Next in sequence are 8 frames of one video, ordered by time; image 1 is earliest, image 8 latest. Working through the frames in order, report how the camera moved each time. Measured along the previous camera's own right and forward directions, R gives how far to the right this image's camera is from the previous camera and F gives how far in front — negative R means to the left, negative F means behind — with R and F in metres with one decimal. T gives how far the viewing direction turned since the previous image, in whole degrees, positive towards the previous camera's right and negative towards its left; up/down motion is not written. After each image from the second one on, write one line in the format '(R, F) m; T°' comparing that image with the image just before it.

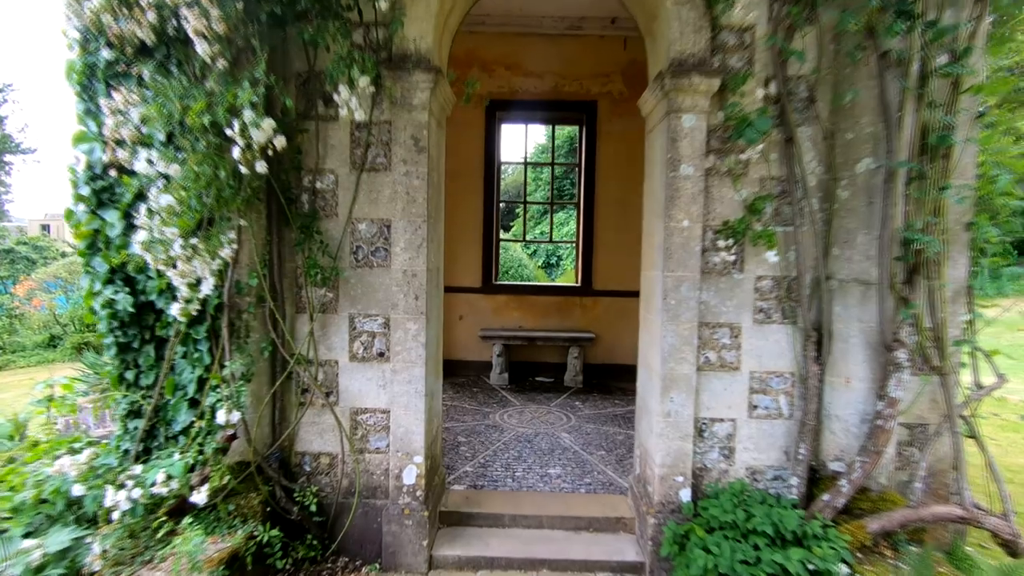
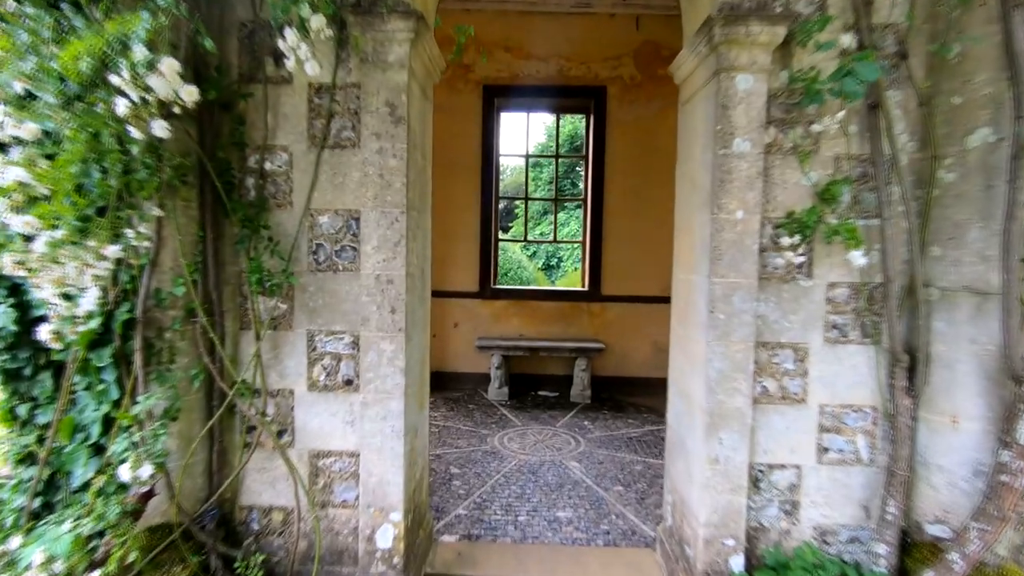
(0.0, +0.4) m; 0°
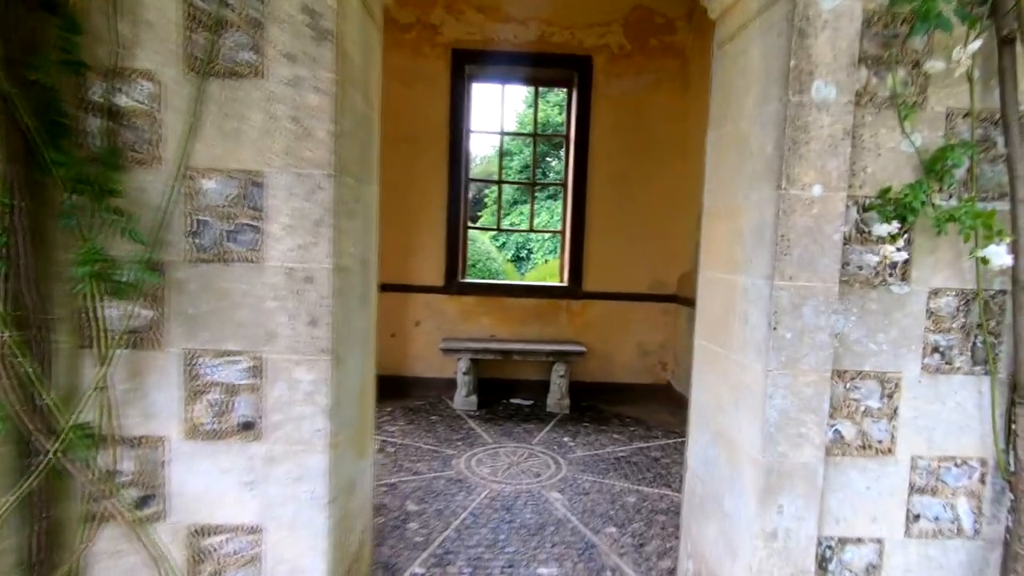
(0.0, +0.5) m; +3°
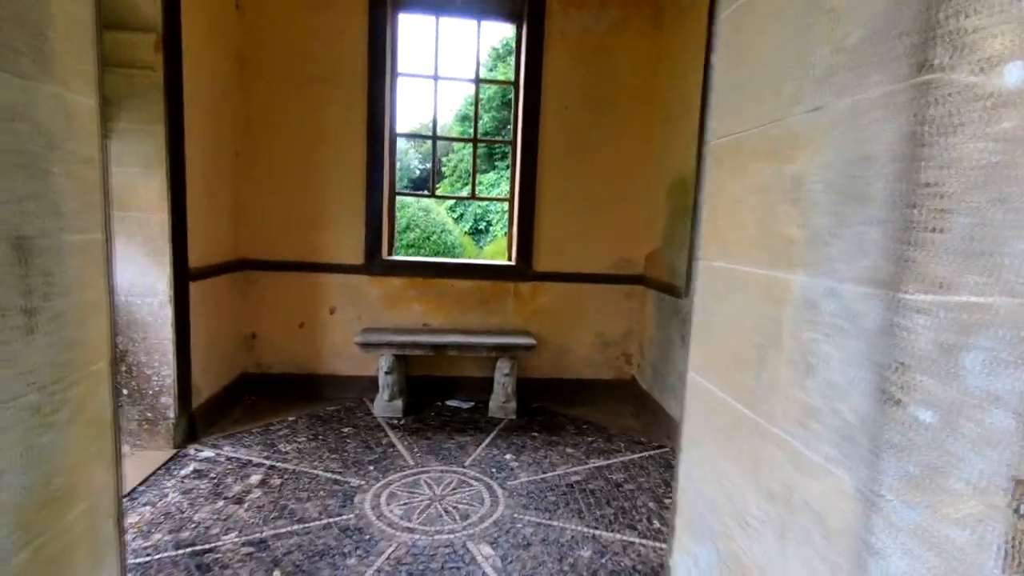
(+0.2, +0.6) m; +4°
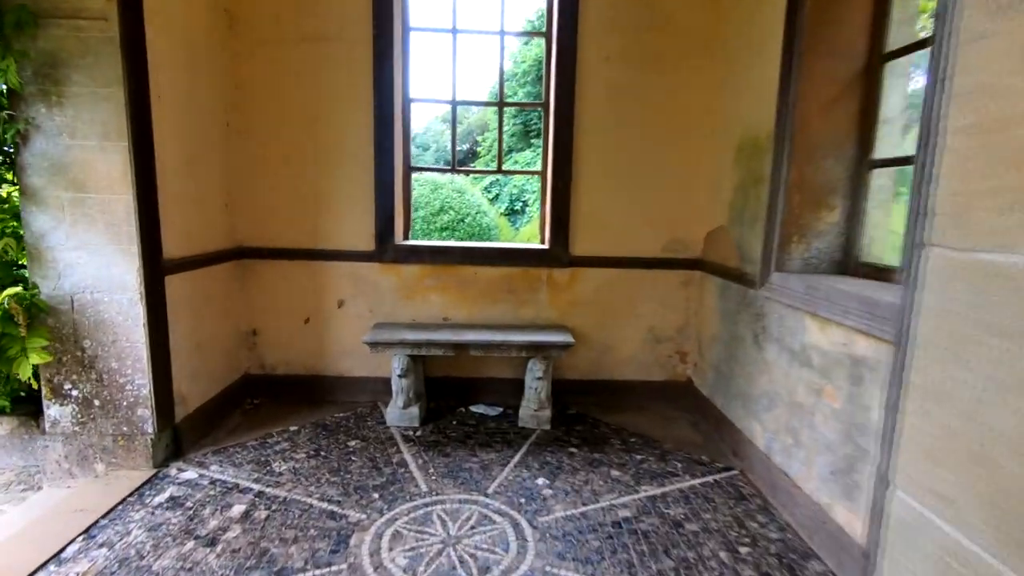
(0.0, +0.4) m; -4°
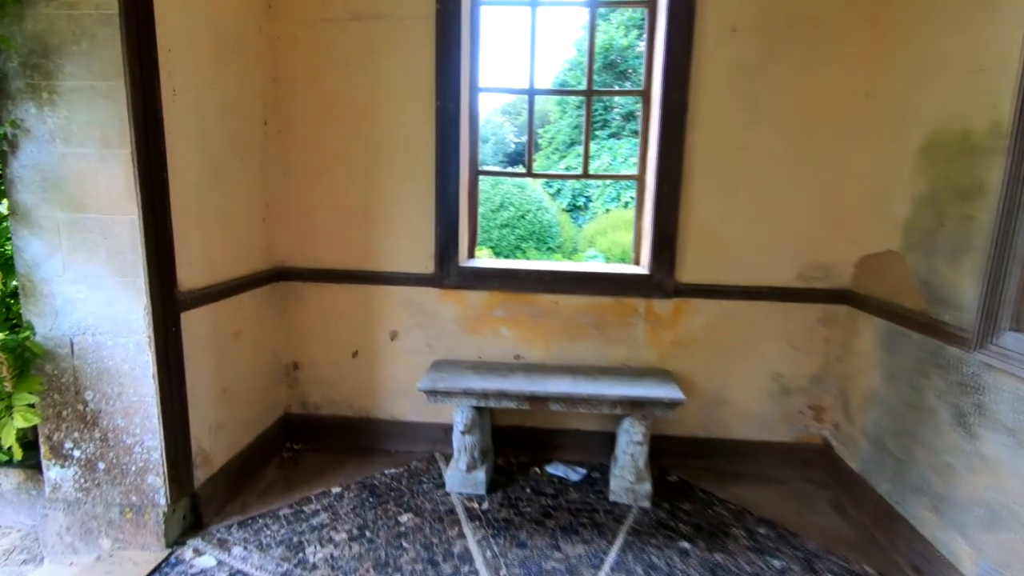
(-0.1, +0.5) m; -6°
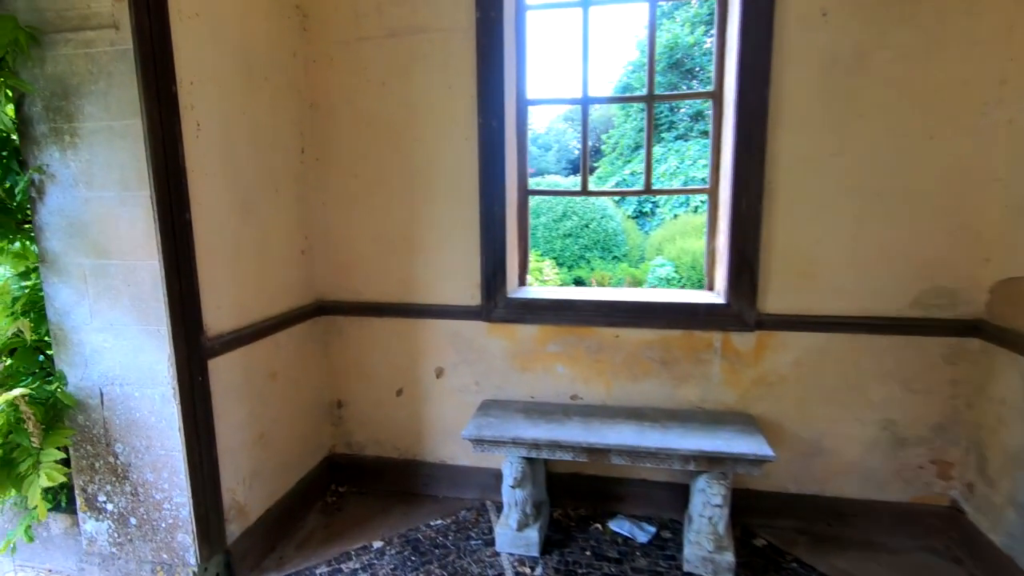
(0.0, +0.2) m; -7°
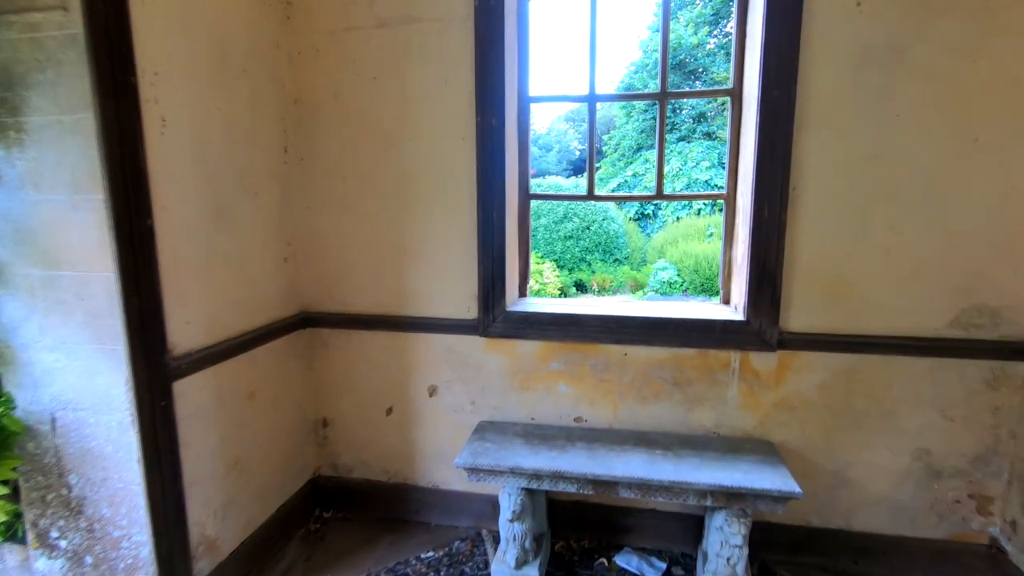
(0.0, +0.2) m; 0°
